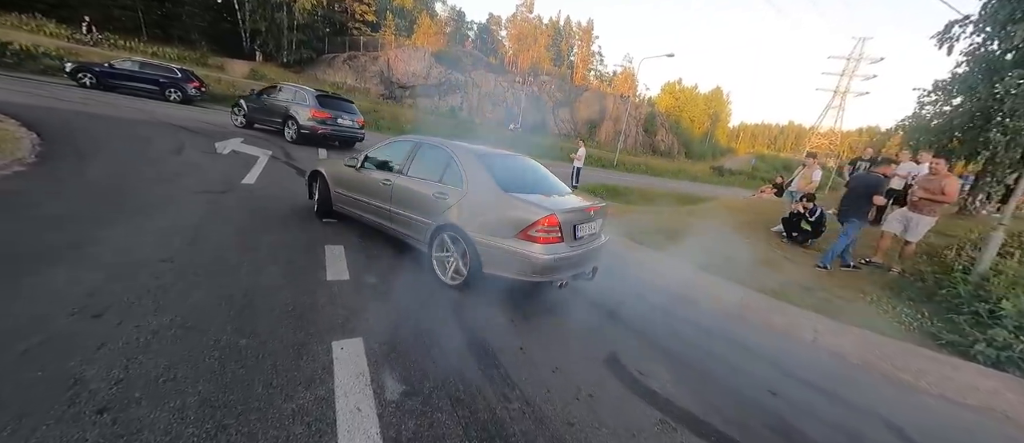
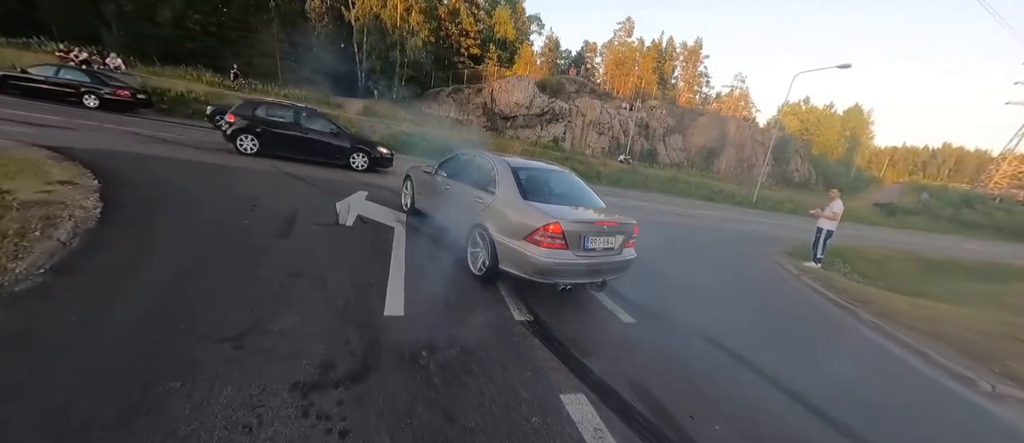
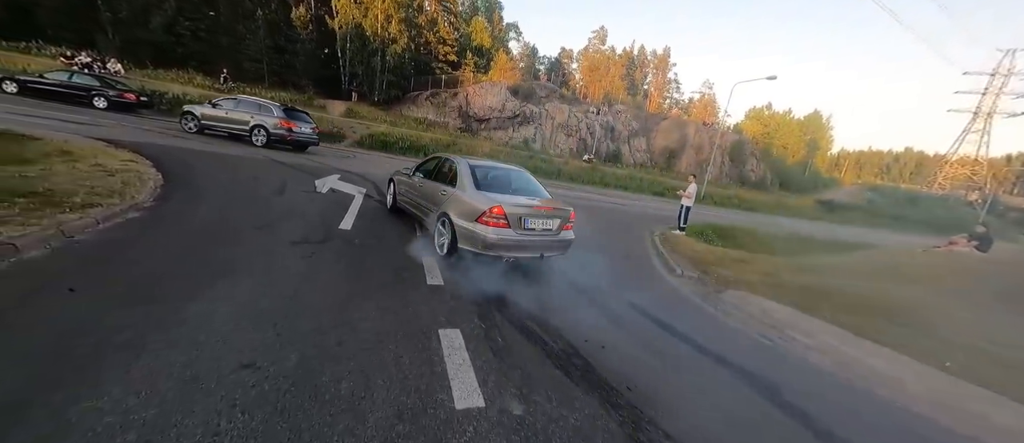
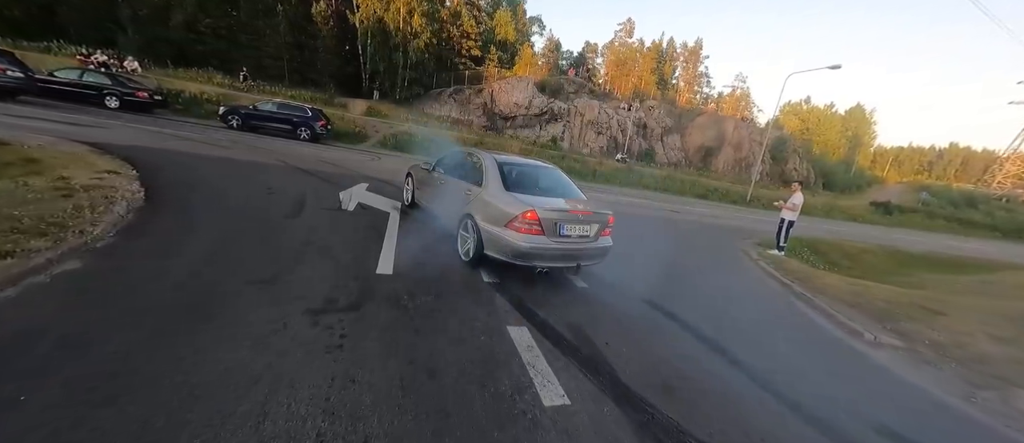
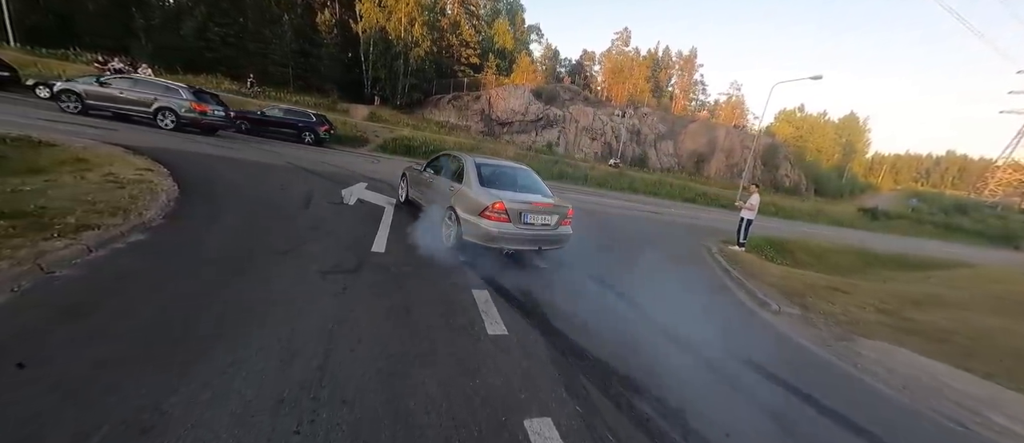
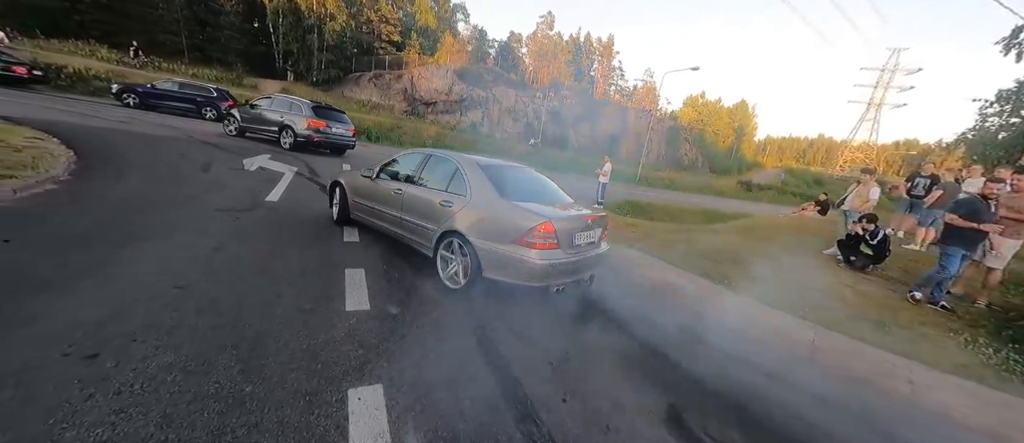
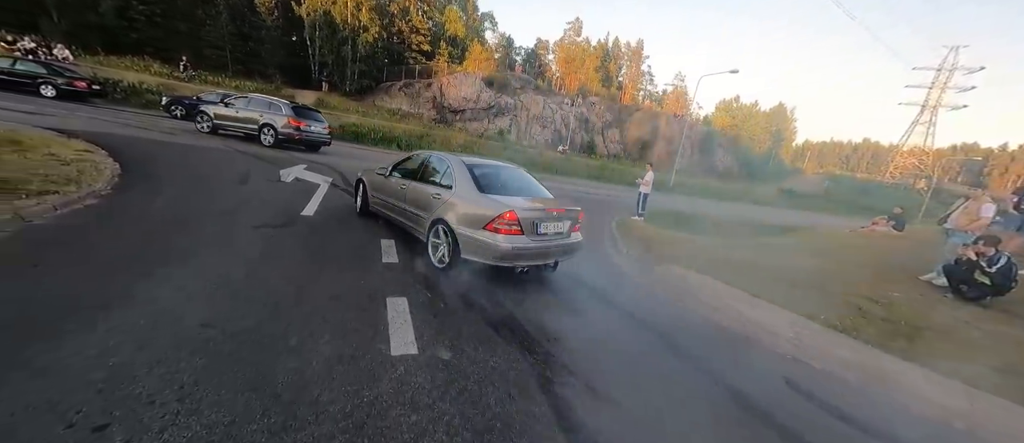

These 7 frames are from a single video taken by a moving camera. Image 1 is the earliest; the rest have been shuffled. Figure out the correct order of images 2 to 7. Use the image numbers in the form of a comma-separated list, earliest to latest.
6, 7, 3, 5, 4, 2
